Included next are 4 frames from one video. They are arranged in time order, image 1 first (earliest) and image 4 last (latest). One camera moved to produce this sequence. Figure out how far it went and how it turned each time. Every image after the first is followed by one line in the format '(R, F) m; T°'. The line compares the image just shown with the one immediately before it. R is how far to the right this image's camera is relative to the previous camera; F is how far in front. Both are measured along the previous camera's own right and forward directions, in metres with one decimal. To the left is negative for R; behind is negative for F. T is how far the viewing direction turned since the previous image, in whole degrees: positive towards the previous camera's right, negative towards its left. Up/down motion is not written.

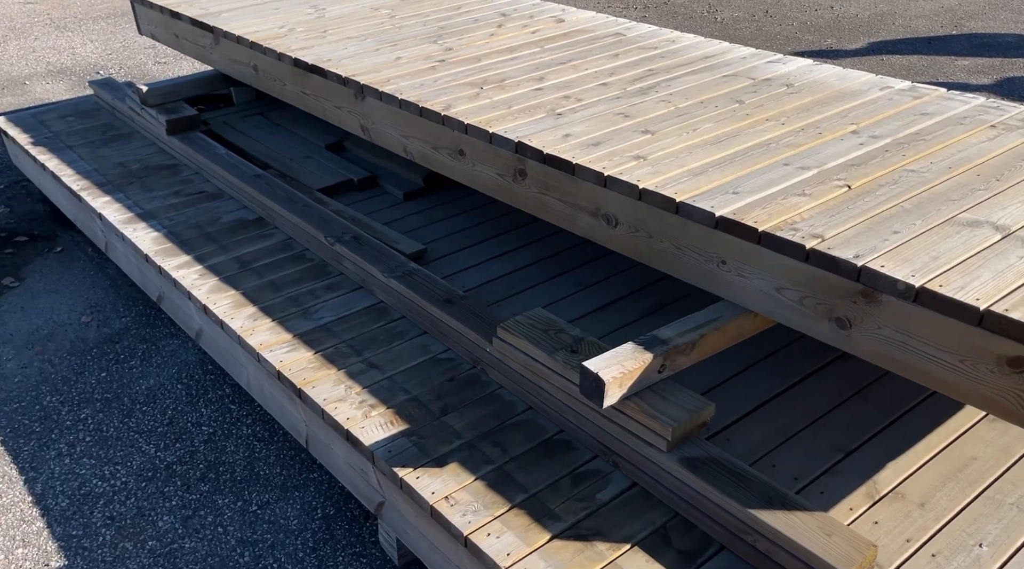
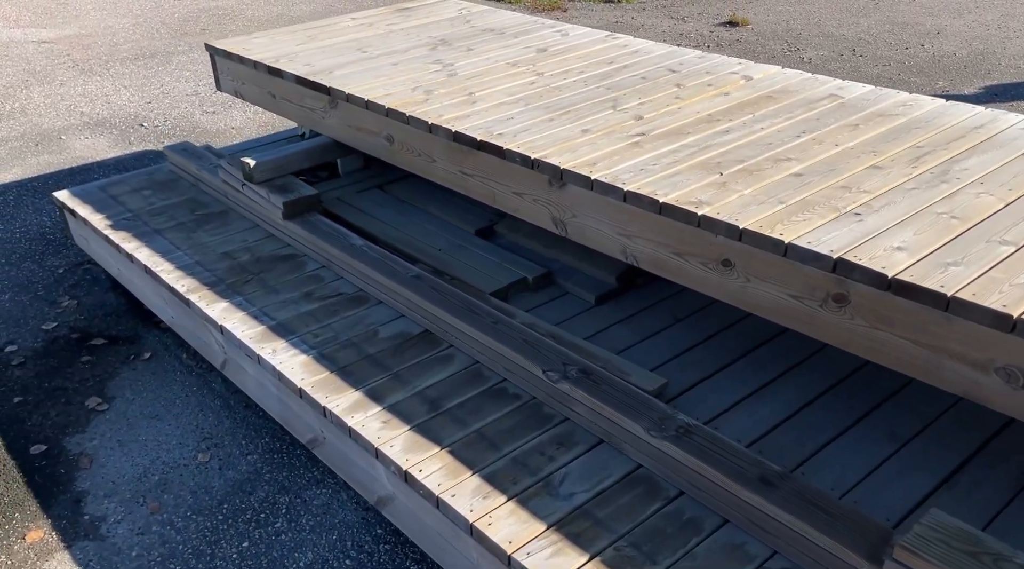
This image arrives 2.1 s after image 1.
(-0.8, +0.8) m; +1°
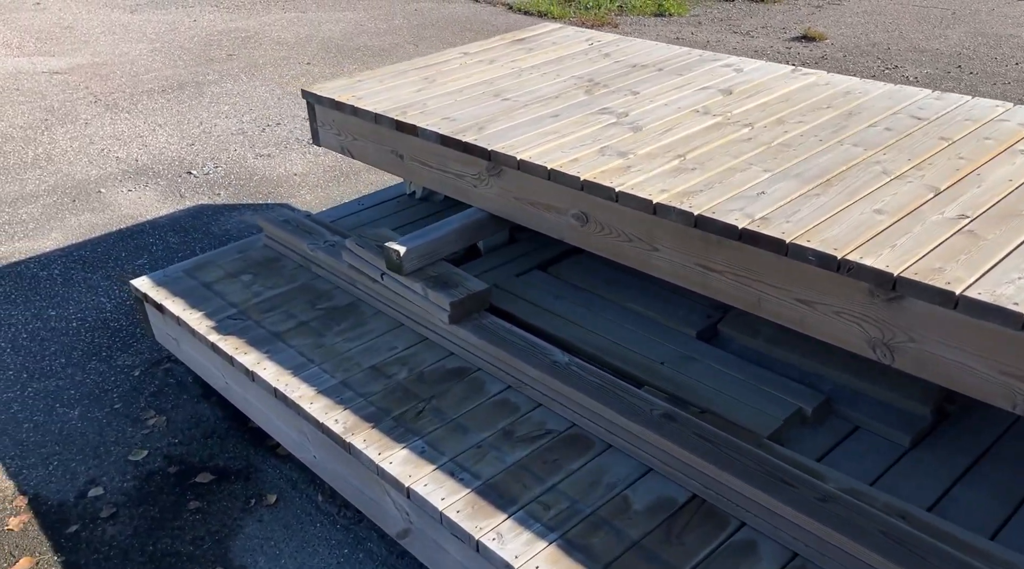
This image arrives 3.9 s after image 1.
(-0.8, +0.9) m; +1°
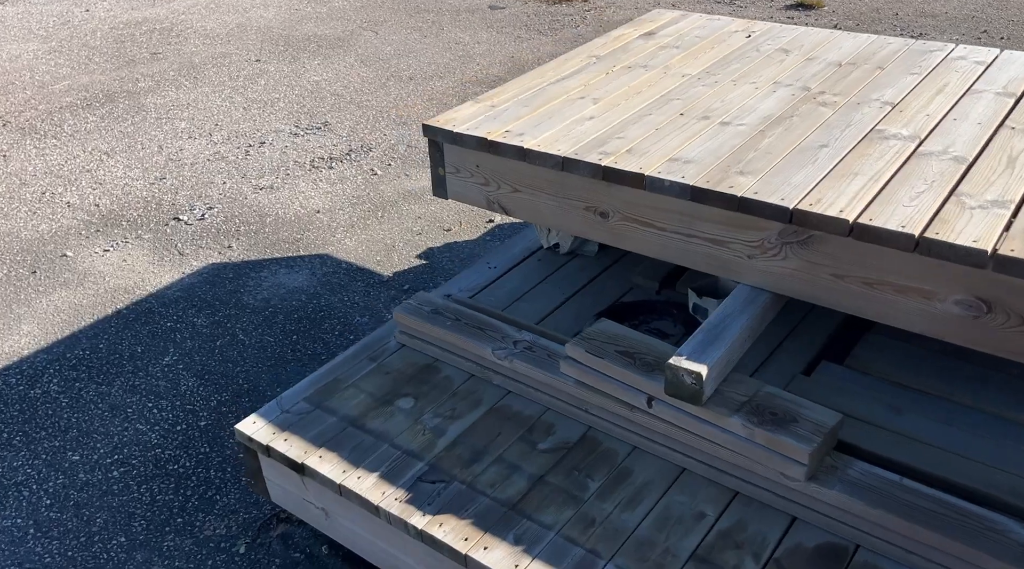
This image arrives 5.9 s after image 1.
(-1.1, +1.2) m; +8°
